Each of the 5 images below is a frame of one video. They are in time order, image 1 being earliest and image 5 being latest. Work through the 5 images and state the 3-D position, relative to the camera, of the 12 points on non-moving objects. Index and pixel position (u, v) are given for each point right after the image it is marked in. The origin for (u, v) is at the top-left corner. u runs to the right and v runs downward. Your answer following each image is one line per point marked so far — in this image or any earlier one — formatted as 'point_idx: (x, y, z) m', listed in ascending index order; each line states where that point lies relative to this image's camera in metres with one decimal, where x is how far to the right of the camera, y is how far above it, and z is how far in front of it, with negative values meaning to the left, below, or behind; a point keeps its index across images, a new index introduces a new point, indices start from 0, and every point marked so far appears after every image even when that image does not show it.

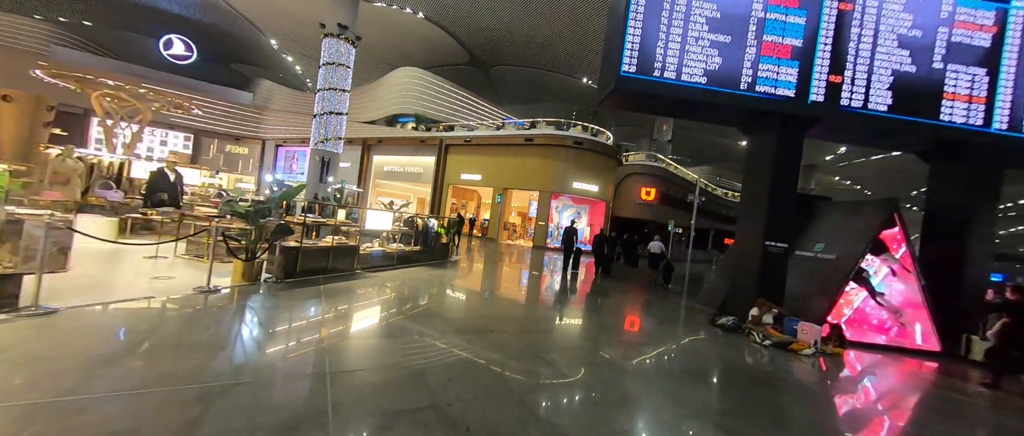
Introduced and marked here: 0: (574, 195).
0: (+3.2, +1.2, +17.6) m
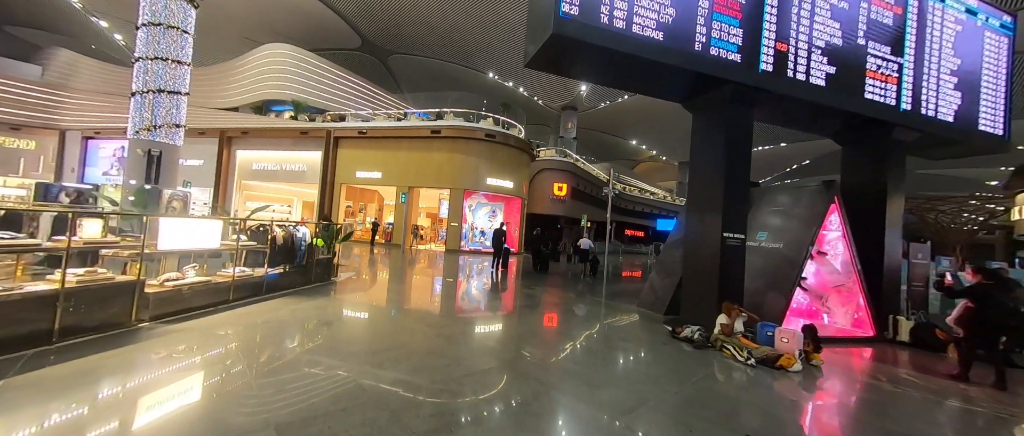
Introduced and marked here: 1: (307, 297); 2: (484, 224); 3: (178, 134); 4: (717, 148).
0: (-1.2, +1.2, +16.3) m
1: (-3.0, -1.2, +5.0) m
2: (-1.3, -0.3, +16.5) m
3: (-12.1, +3.0, +12.6) m
4: (+2.6, +0.9, +4.4) m
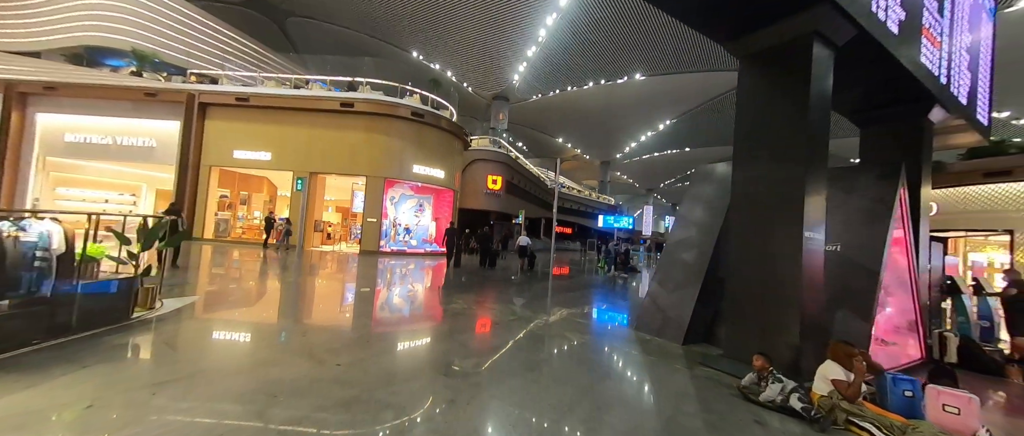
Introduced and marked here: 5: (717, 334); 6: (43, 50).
0: (-3.9, +1.4, +13.8) m
1: (-3.3, -1.1, +2.4) m
2: (-4.2, -0.1, +14.0) m
3: (-13.8, +3.2, +7.7) m
4: (+2.3, +1.0, +3.0) m
5: (+2.4, -1.4, +4.1) m
6: (-19.3, +6.9, +14.4) m
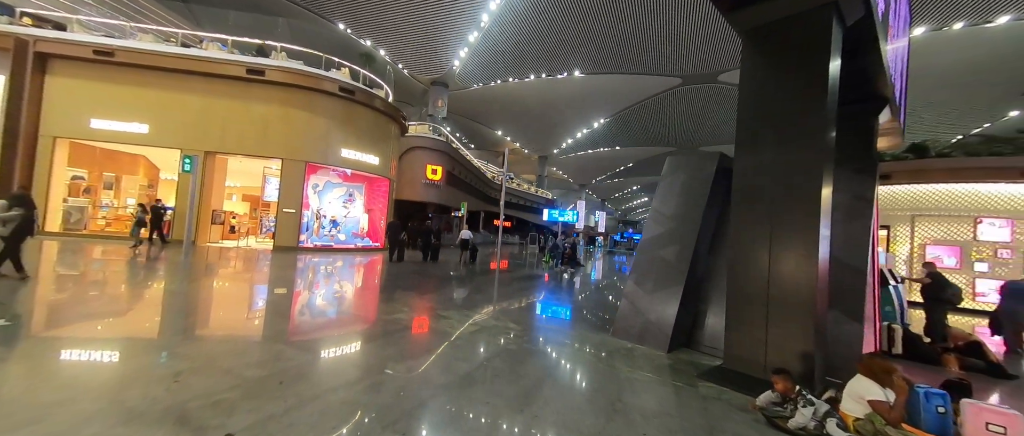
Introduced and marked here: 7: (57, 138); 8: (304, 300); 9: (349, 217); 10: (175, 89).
0: (-6.0, +1.7, +12.1) m
1: (-3.2, -1.0, +1.1) m
2: (-6.3, +0.3, +12.3) m
3: (-14.6, +3.5, +4.3) m
4: (+2.2, +1.0, +2.7) m
5: (+2.0, -1.3, +3.8) m
6: (-21.1, +7.4, +9.8) m
7: (-12.9, +2.2, +9.8) m
8: (-3.6, -1.6, +6.0) m
9: (-6.0, 0.0, +12.7) m
10: (-10.0, +3.8, +10.3) m
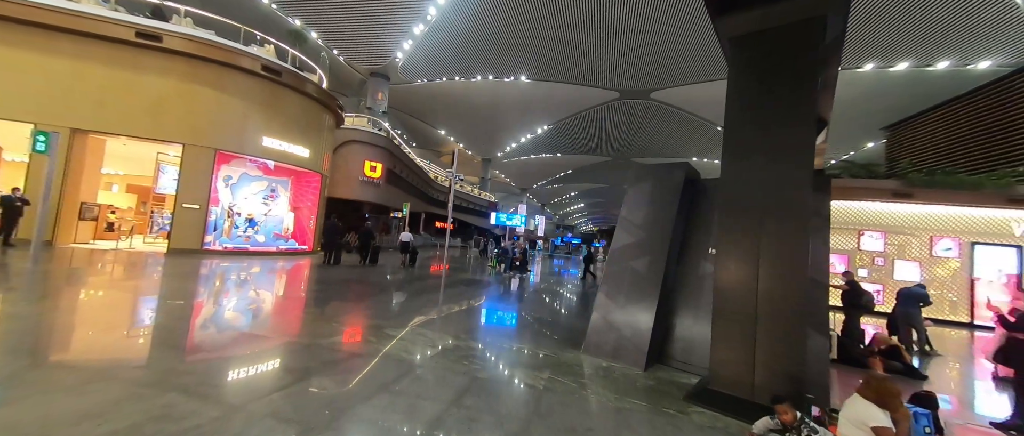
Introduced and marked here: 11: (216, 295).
0: (-7.6, +1.8, +10.5) m
1: (-3.1, -0.9, +0.1) m
2: (-8.0, +0.3, +10.6) m
3: (-14.6, +3.8, +1.3) m
4: (+2.0, +0.9, +2.7) m
5: (+1.6, -1.4, +3.7) m
6: (-22.0, +7.8, +5.6) m
7: (-14.1, +2.4, +7.1) m
8: (-4.2, -1.6, +4.9) m
9: (-7.7, +0.1, +11.1) m
10: (-11.3, +4.0, +8.1) m
11: (-5.2, -1.5, +6.2) m
